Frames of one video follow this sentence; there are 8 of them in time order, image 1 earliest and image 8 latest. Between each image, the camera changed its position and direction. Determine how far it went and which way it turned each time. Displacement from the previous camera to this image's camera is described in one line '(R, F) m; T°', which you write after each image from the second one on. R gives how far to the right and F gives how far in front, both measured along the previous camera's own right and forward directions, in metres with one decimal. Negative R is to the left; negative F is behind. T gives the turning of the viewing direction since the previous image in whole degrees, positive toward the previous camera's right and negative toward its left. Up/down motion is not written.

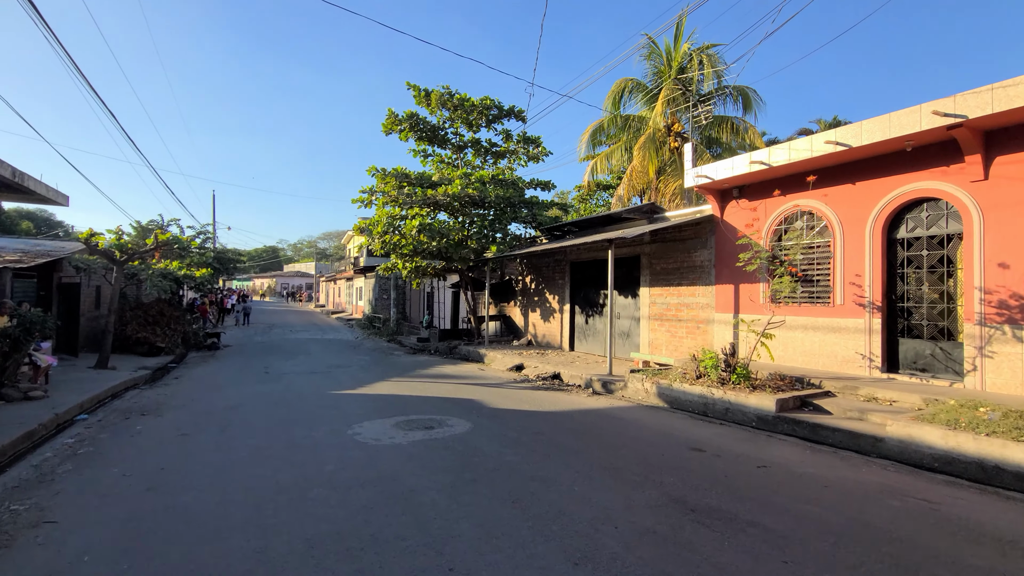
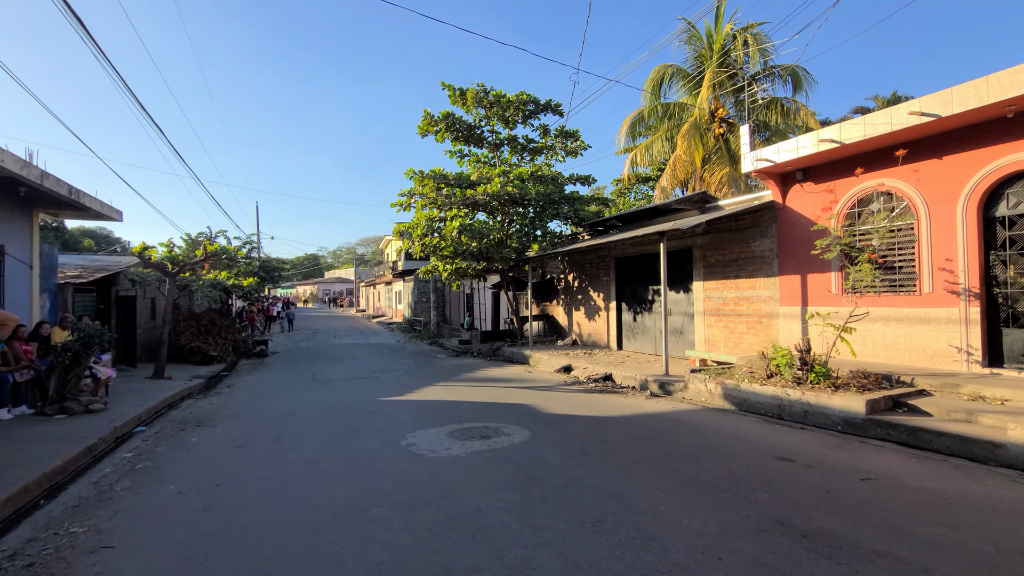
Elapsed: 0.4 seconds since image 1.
(-0.3, +0.4) m; -4°
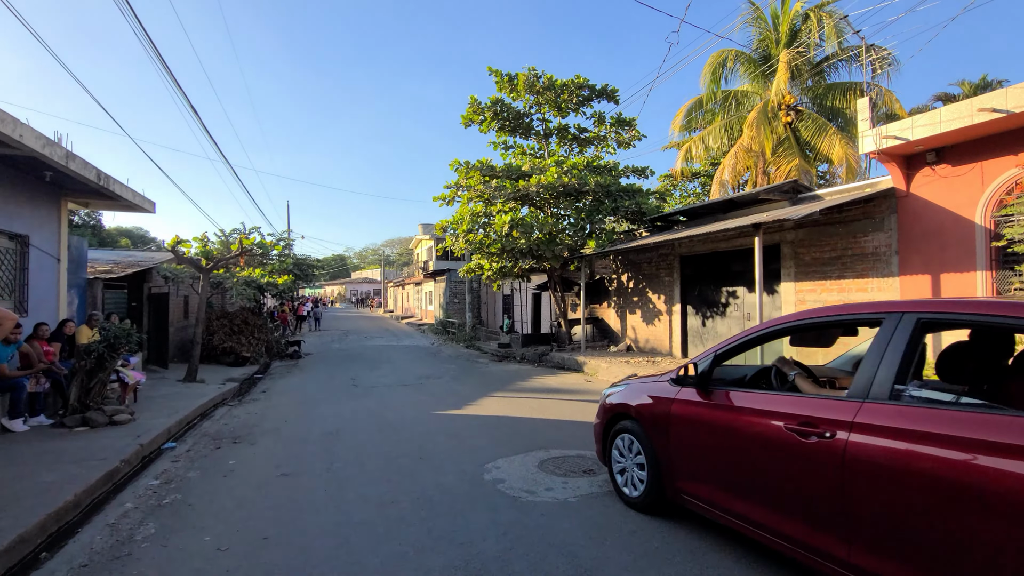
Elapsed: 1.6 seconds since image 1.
(-0.8, +1.1) m; -3°
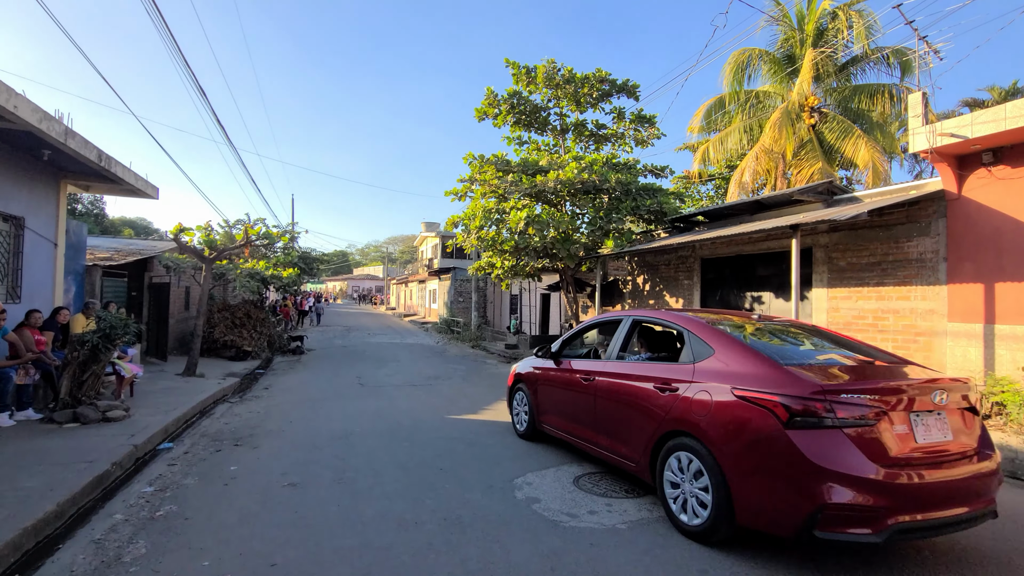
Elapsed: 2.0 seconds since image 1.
(-0.3, +0.5) m; 0°
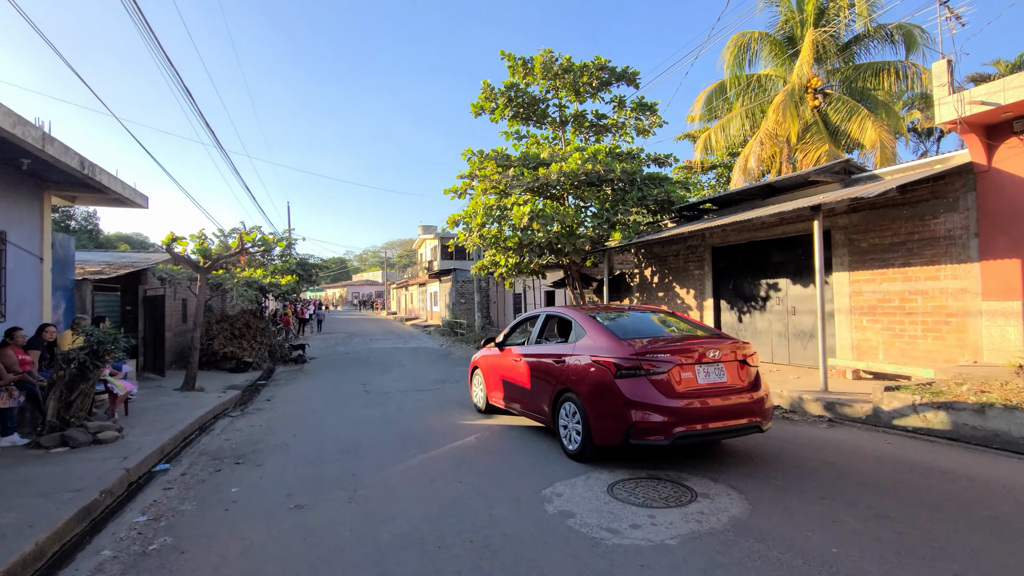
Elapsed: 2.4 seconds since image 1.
(-0.2, +0.4) m; 0°
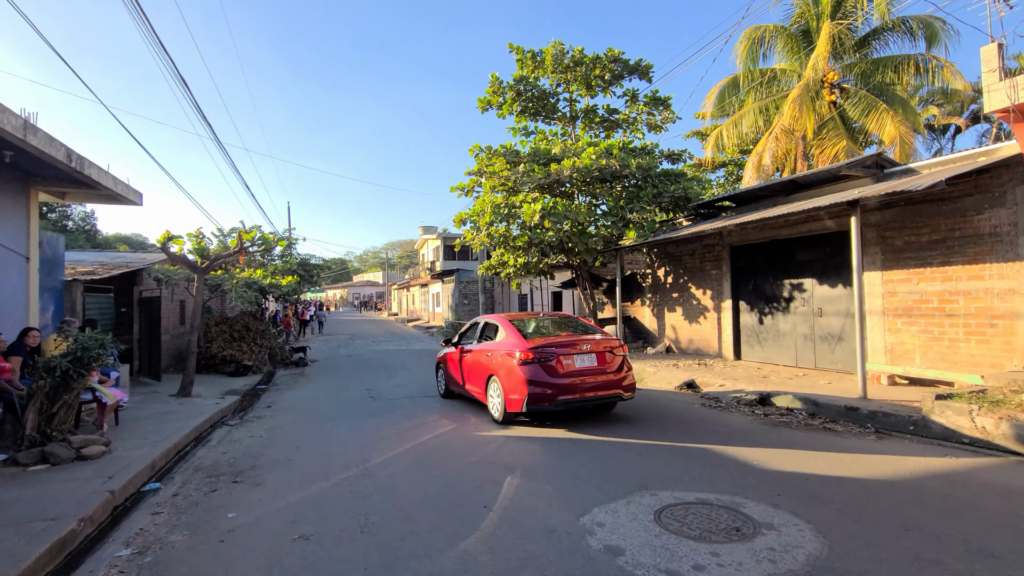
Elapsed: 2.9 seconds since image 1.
(-0.2, +0.5) m; 0°
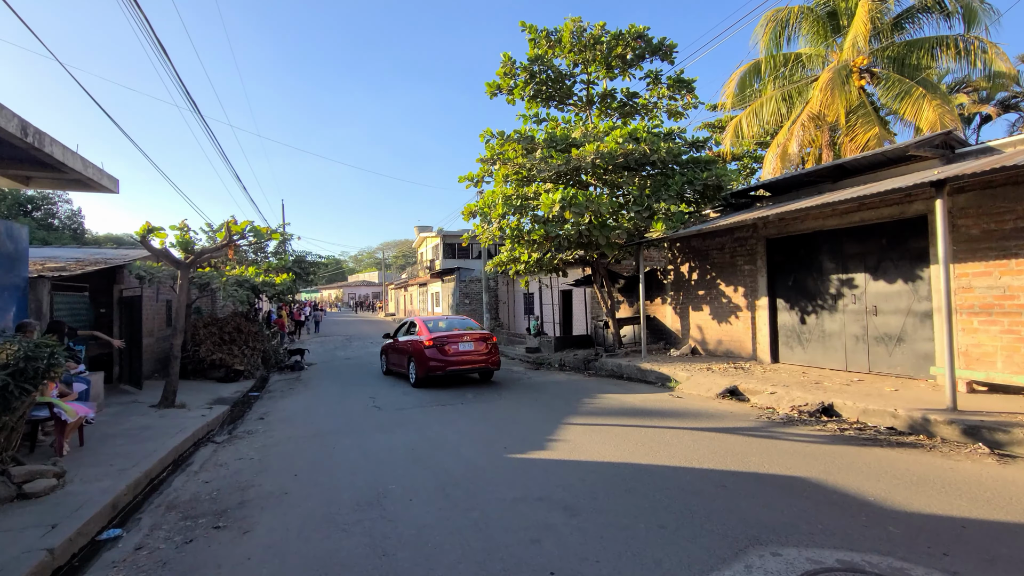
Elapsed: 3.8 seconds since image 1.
(-0.5, +1.0) m; +1°
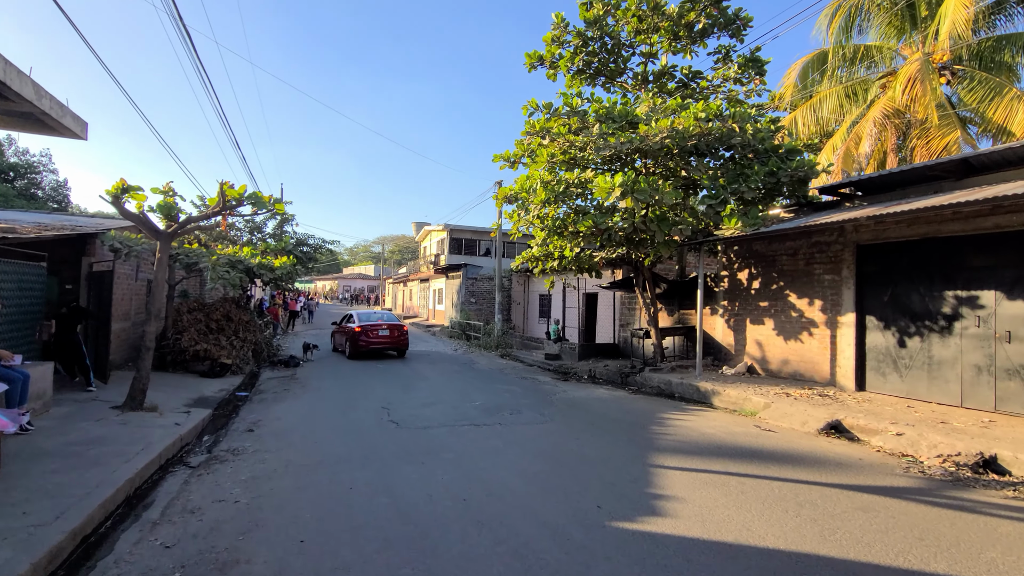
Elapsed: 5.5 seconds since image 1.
(-0.9, +1.7) m; +1°
